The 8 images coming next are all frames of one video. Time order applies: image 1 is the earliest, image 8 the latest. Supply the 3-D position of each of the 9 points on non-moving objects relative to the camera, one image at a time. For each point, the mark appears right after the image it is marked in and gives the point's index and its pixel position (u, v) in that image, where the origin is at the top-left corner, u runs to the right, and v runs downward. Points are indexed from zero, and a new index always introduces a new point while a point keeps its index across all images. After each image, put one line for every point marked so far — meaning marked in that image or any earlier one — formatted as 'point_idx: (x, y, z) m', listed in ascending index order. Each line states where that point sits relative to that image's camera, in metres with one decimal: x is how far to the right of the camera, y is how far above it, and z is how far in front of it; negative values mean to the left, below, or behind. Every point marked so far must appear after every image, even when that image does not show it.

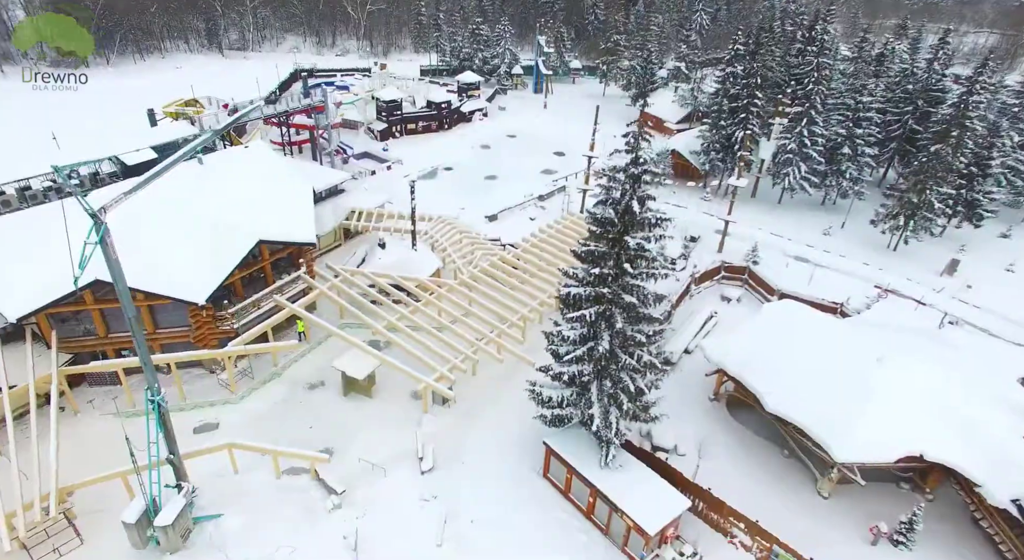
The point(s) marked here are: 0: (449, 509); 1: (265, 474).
0: (-2.0, -7.1, +18.0) m
1: (-8.0, -6.3, +18.7) m
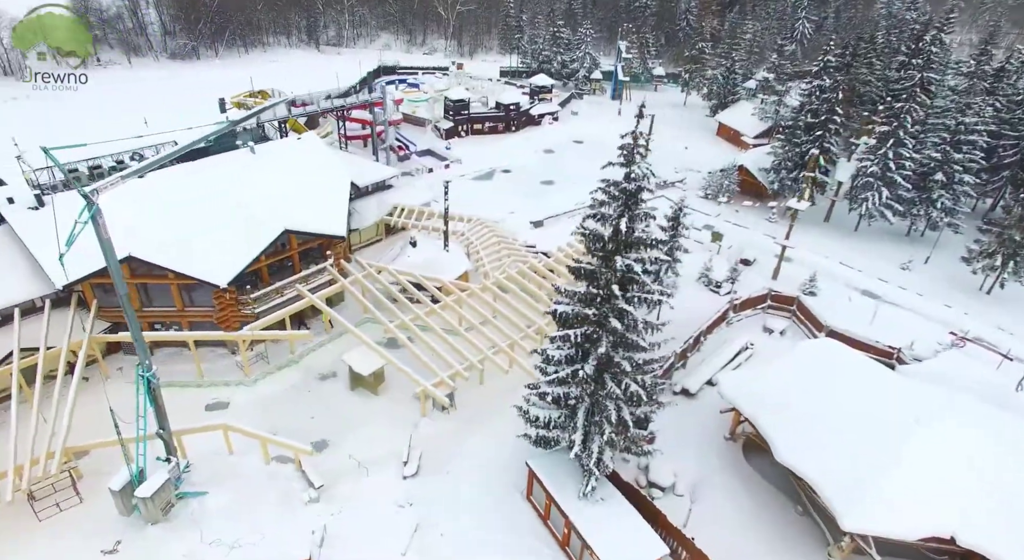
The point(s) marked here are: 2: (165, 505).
0: (-2.7, -7.2, +17.6) m
1: (-8.5, -5.9, +19.2) m
2: (-10.1, -6.6, +16.9) m
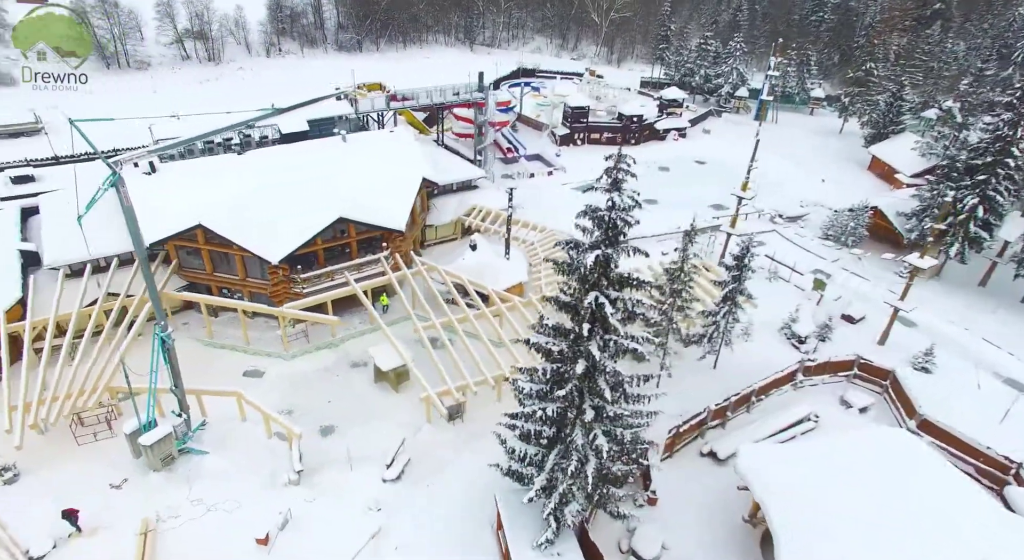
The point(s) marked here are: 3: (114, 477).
0: (-3.7, -7.3, +17.3) m
1: (-8.7, -5.2, +20.1) m
2: (-10.9, -5.6, +18.3) m
3: (-12.4, -6.2, +18.2) m
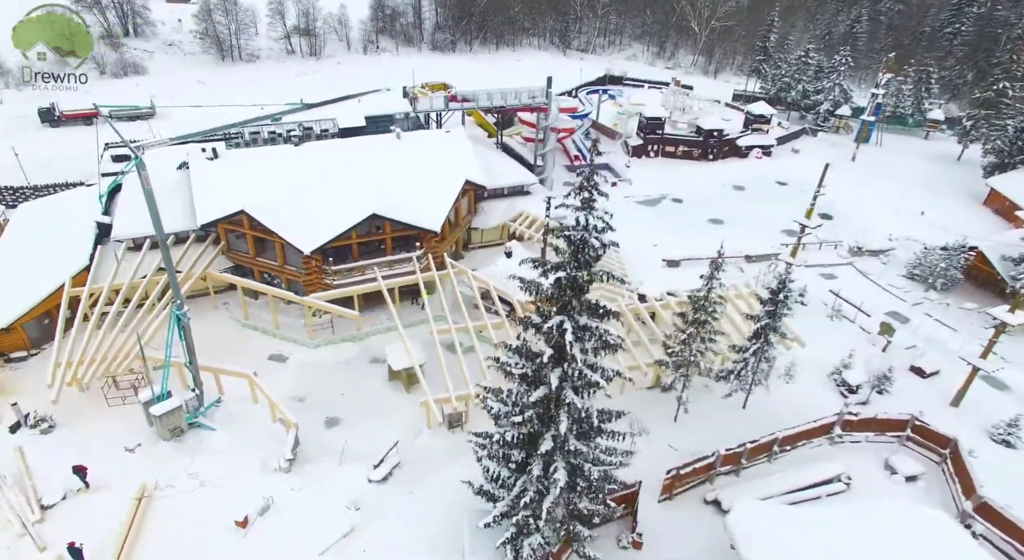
0: (-4.5, -7.3, +17.2) m
1: (-8.7, -4.8, +20.8) m
2: (-11.2, -4.9, +19.3) m
3: (-12.8, -5.4, +19.4) m
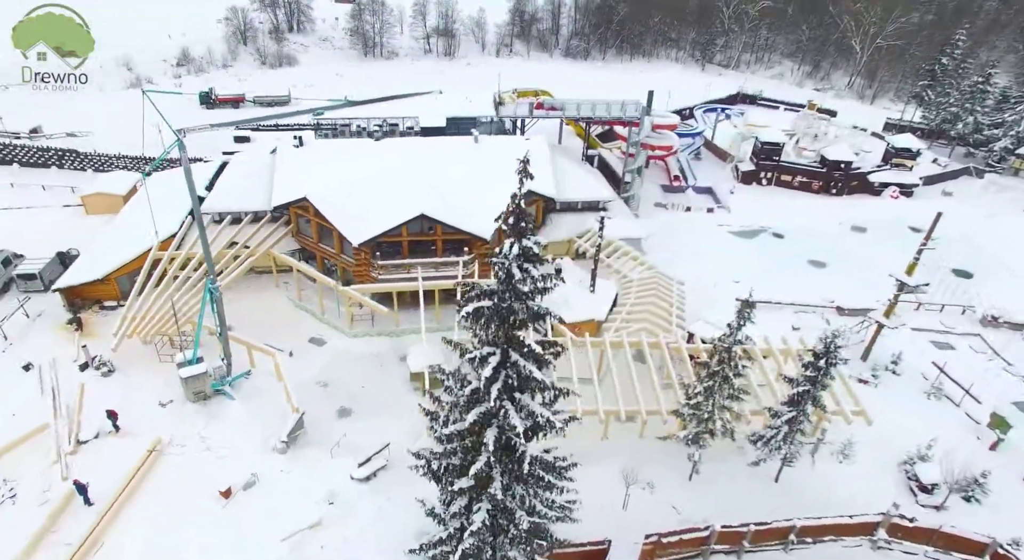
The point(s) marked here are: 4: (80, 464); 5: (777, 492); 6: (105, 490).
0: (-5.5, -7.2, +17.3) m
1: (-8.5, -4.3, +21.8) m
2: (-11.2, -4.0, +20.9) m
3: (-12.7, -4.3, +21.3) m
4: (-13.8, -5.9, +18.6) m
5: (+8.5, -6.9, +18.7) m
6: (-12.6, -6.5, +17.9) m
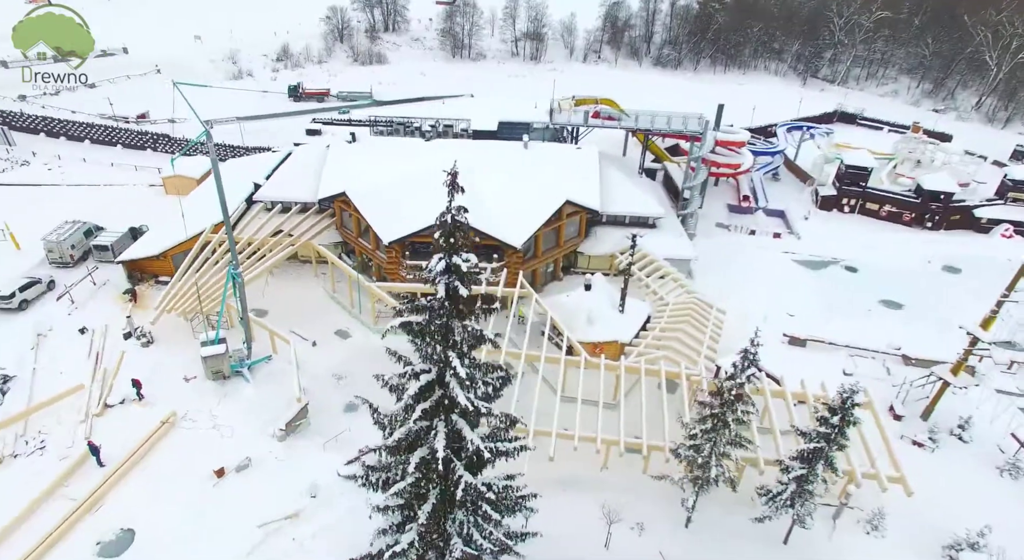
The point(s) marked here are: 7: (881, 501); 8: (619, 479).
0: (-6.2, -7.0, +17.5) m
1: (-8.2, -3.9, +22.3) m
2: (-11.0, -3.4, +21.9) m
3: (-12.5, -3.5, +22.5) m
4: (-14.1, -5.0, +20.0) m
5: (+7.8, -8.0, +16.8) m
6: (-13.0, -5.7, +19.1) m
7: (+11.9, -7.1, +18.7) m
8: (+3.5, -6.4, +18.7) m
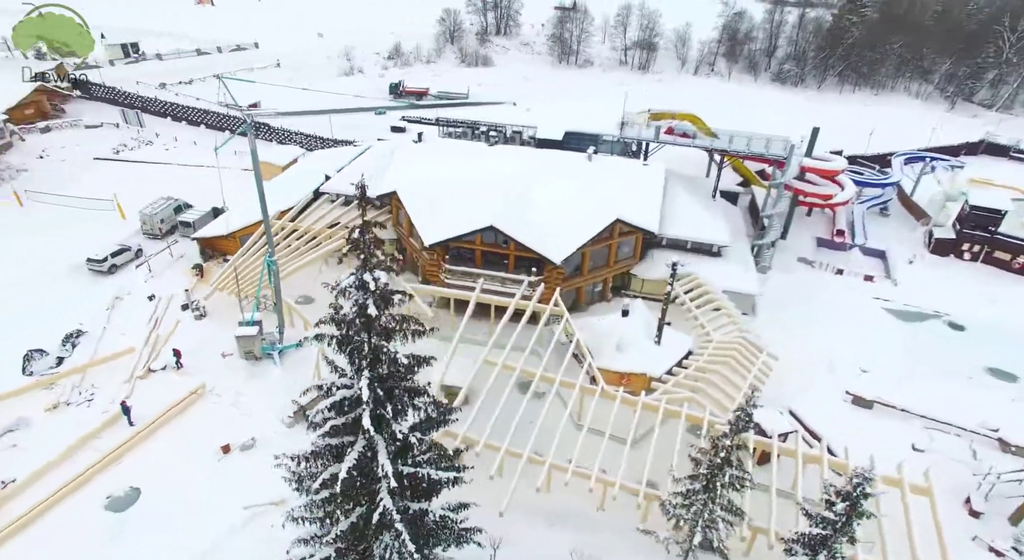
0: (-6.8, -6.9, +17.9) m
1: (-7.6, -3.6, +23.0) m
2: (-10.3, -2.8, +23.0) m
3: (-11.7, -2.8, +23.9) m
4: (-13.9, -4.1, +21.7) m
5: (+6.7, -9.3, +14.7) m
6: (-13.0, -4.8, +20.6) m
7: (+11.1, -8.8, +15.7) m
8: (+2.9, -7.2, +17.2) m
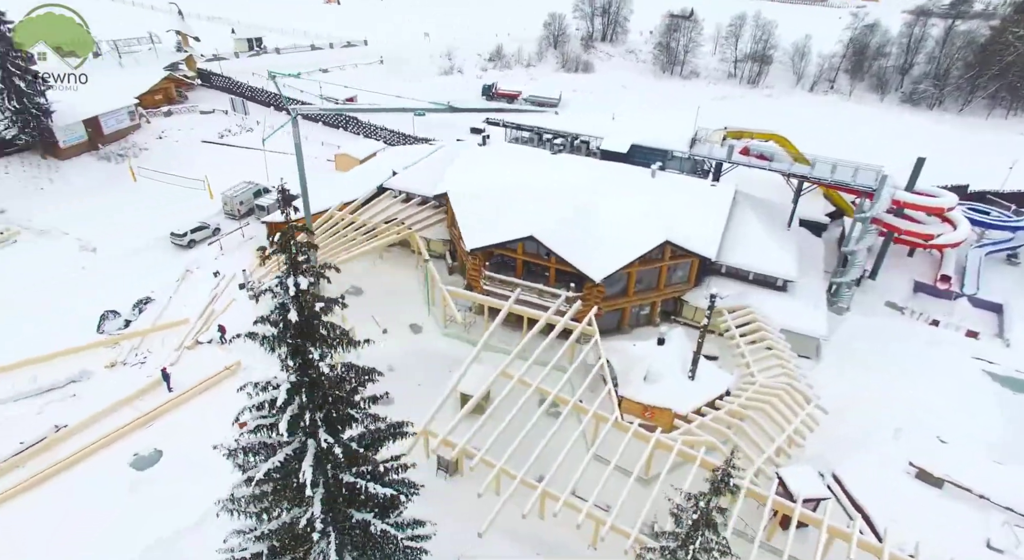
0: (-7.1, -6.6, +18.3) m
1: (-6.6, -3.4, +23.5) m
2: (-9.3, -2.3, +24.0) m
3: (-10.4, -2.1, +25.1) m
4: (-13.1, -3.1, +23.3) m
5: (+5.4, -10.4, +12.9) m
6: (-12.5, -4.0, +22.1) m
7: (+9.9, -10.3, +13.2) m
8: (+2.3, -7.9, +16.1) m
